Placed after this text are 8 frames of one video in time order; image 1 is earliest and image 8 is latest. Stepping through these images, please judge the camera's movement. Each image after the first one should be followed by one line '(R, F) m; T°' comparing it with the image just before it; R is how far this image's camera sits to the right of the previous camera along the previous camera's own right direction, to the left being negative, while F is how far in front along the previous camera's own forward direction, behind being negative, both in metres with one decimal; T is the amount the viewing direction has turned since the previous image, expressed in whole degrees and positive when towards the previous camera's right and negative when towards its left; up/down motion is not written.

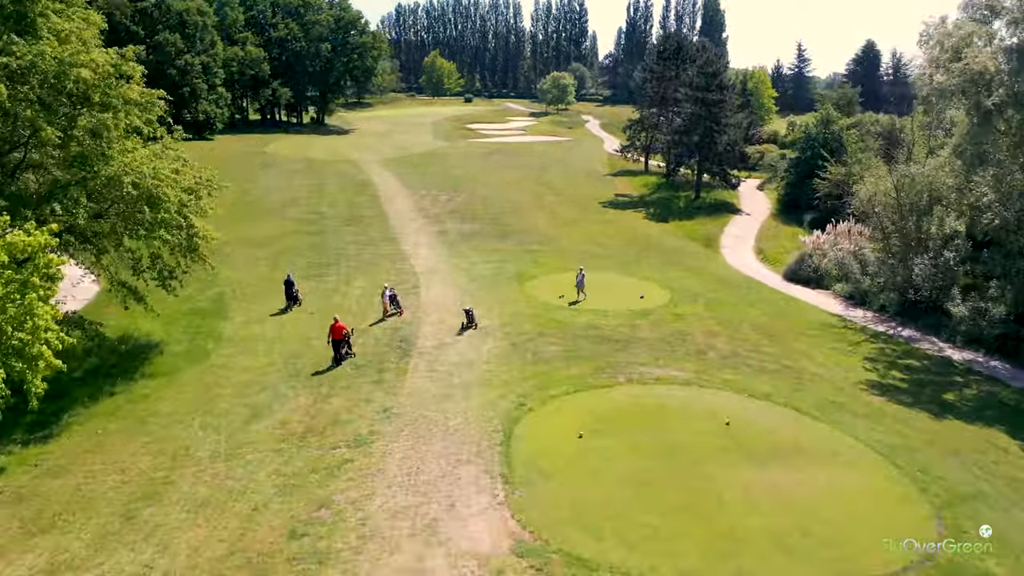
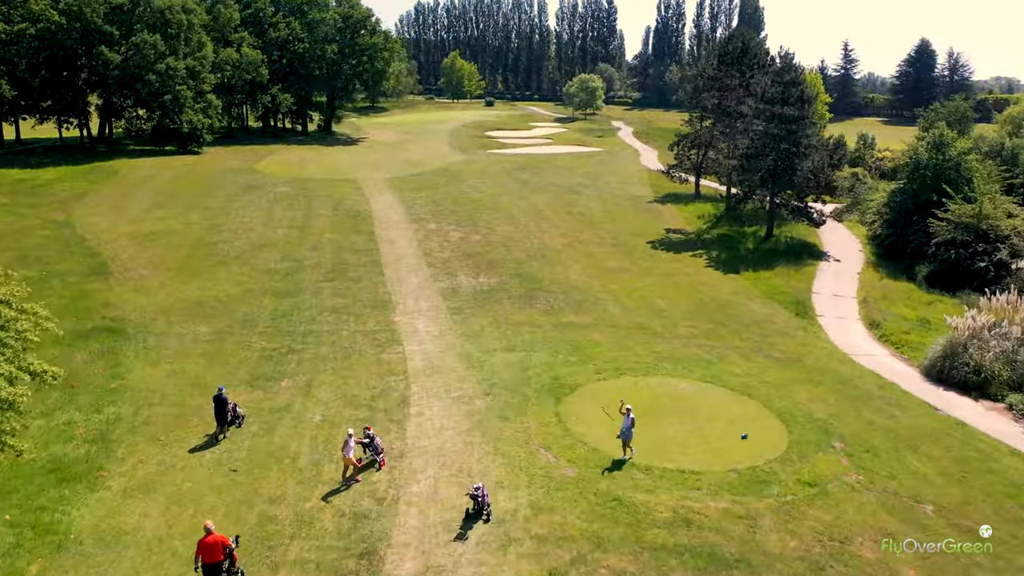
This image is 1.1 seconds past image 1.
(-0.3, +8.5) m; -2°
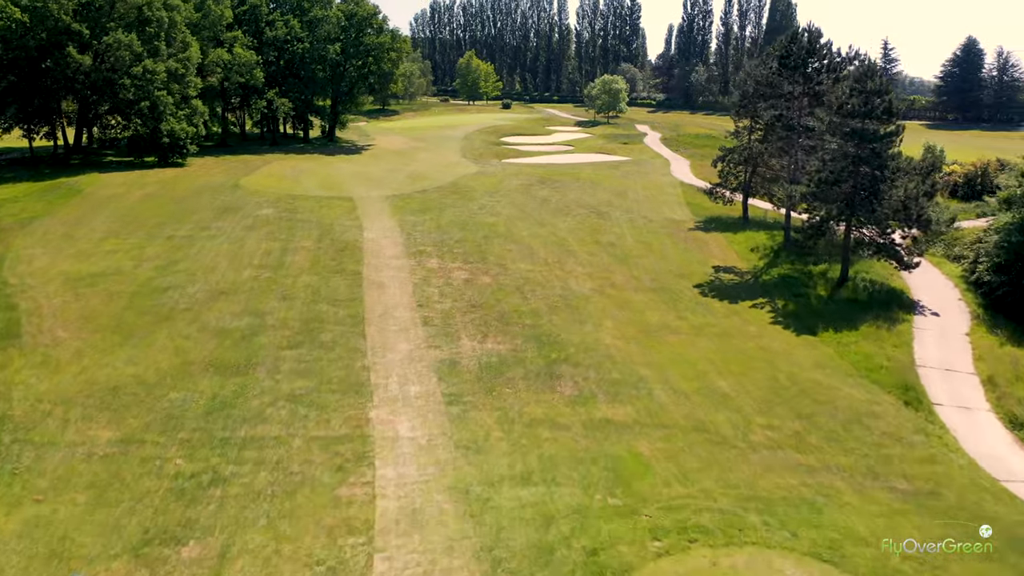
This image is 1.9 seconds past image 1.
(0.0, +6.6) m; -1°
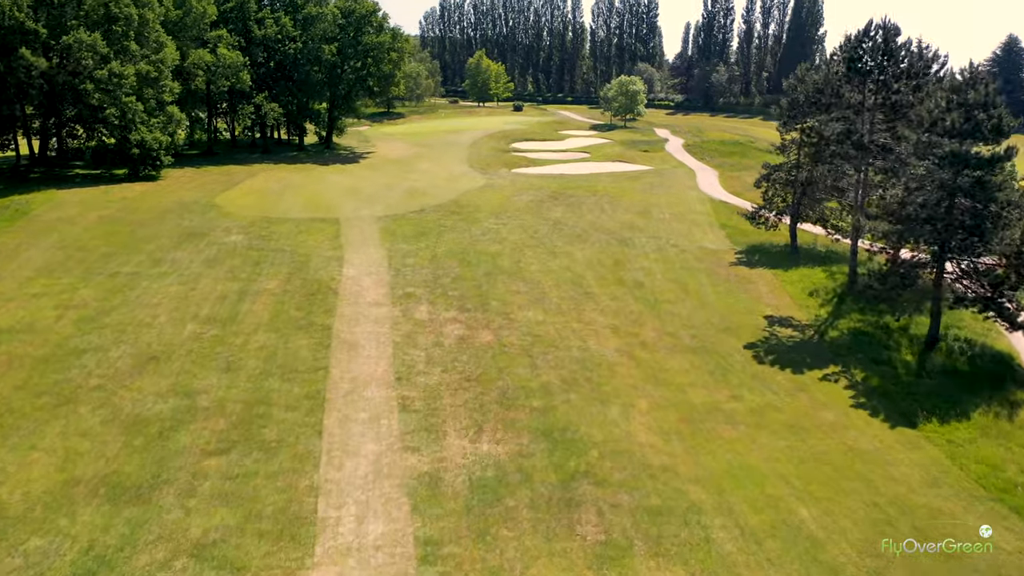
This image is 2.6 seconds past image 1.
(+0.2, +5.9) m; -1°
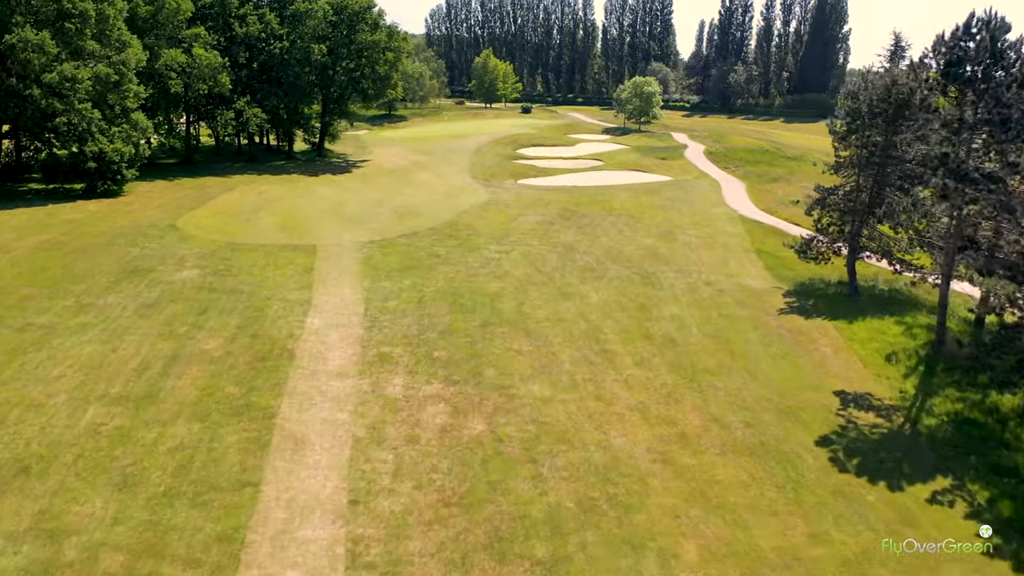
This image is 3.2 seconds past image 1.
(+0.2, +5.8) m; -1°
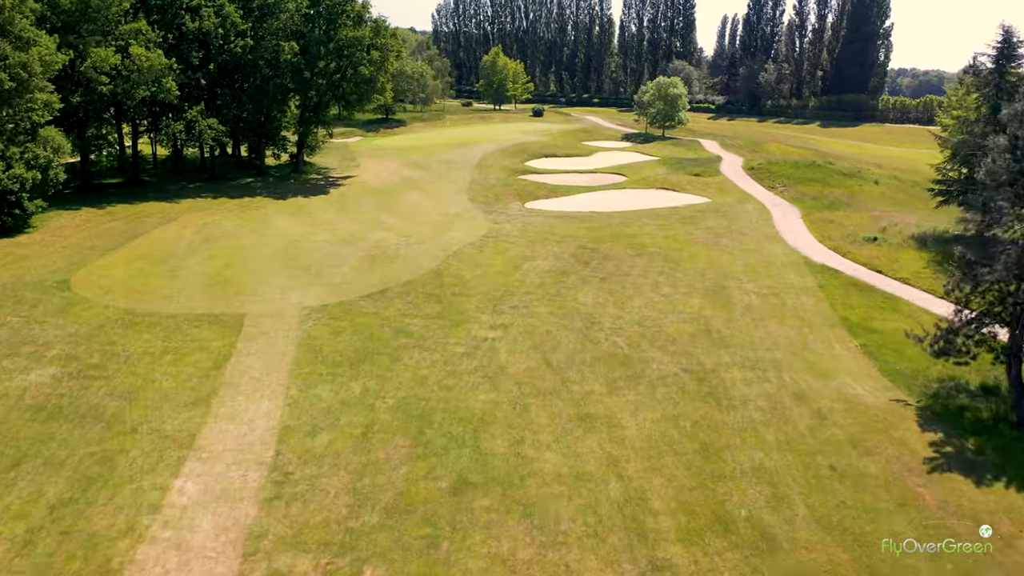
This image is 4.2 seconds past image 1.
(+0.4, +9.8) m; -1°
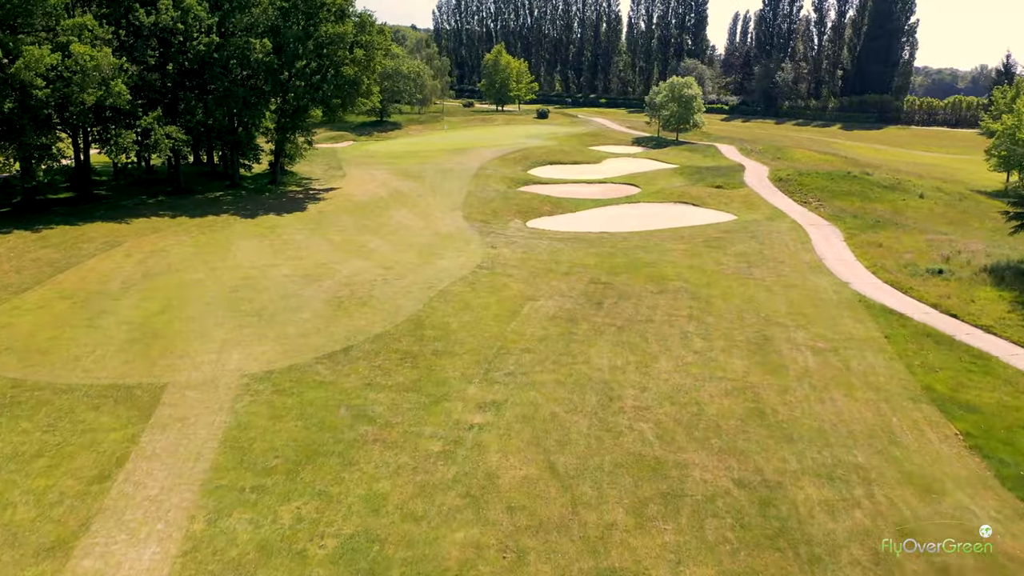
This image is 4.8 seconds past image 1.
(+0.3, +6.0) m; 0°
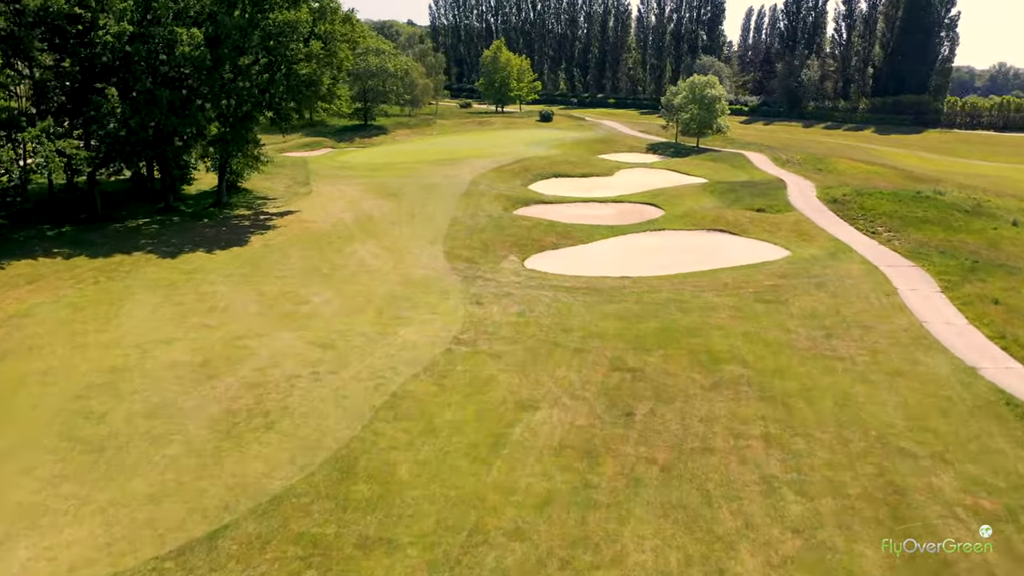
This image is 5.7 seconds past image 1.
(+0.4, +9.7) m; 0°
